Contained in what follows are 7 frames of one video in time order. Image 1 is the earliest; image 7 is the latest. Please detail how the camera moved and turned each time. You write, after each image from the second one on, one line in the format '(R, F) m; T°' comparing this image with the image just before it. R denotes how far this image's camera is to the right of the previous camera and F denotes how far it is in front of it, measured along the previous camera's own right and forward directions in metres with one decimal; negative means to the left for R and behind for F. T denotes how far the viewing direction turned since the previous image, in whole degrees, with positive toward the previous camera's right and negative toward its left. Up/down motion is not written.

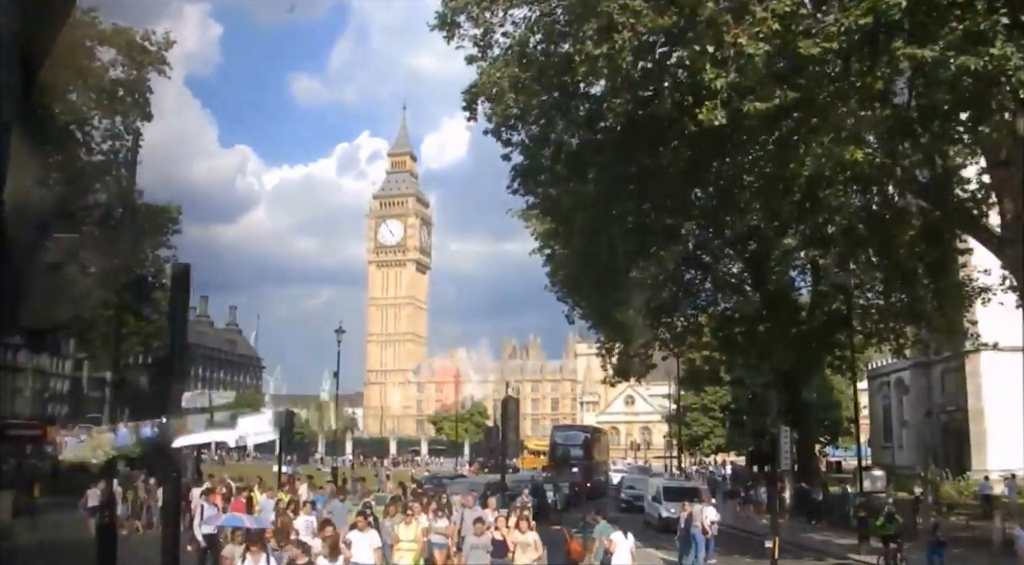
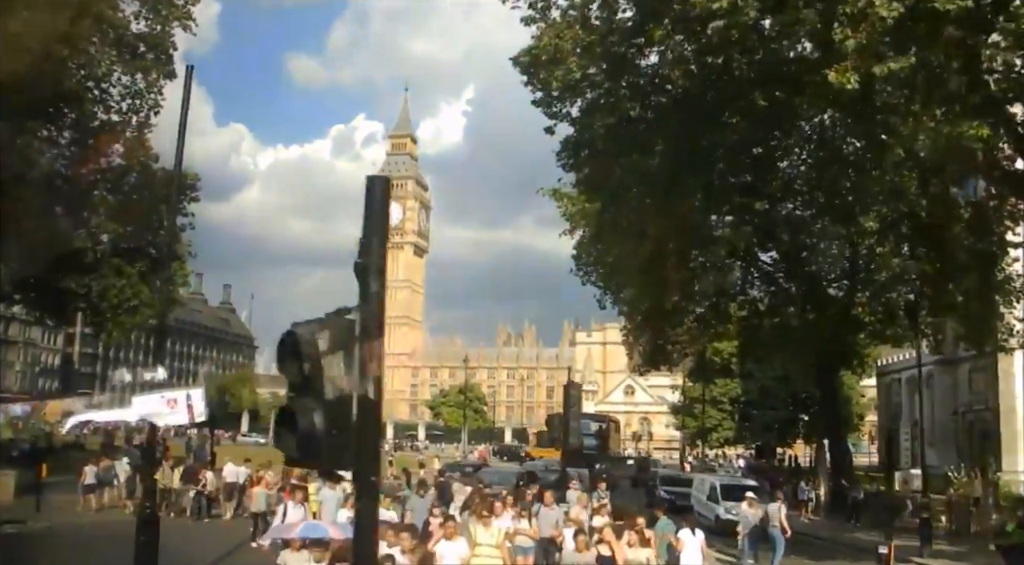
(-1.2, +1.4) m; 0°
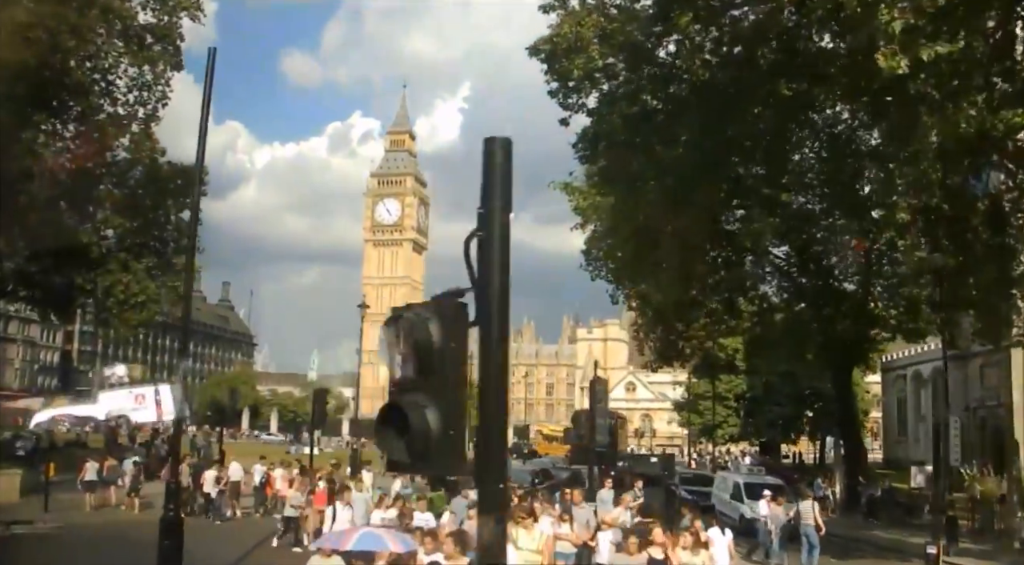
(-0.4, +0.4) m; 0°
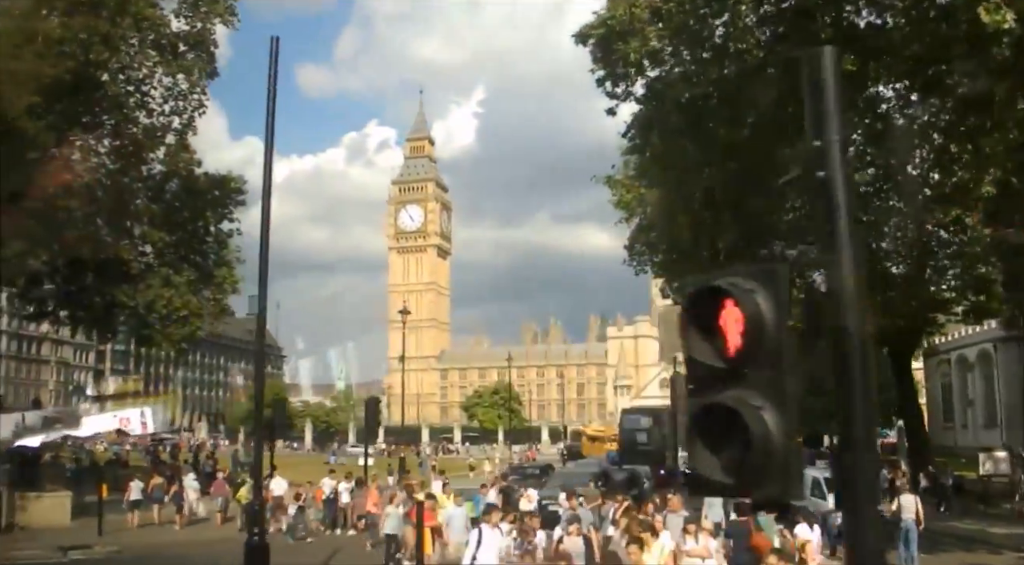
(-0.7, +0.8) m; -1°
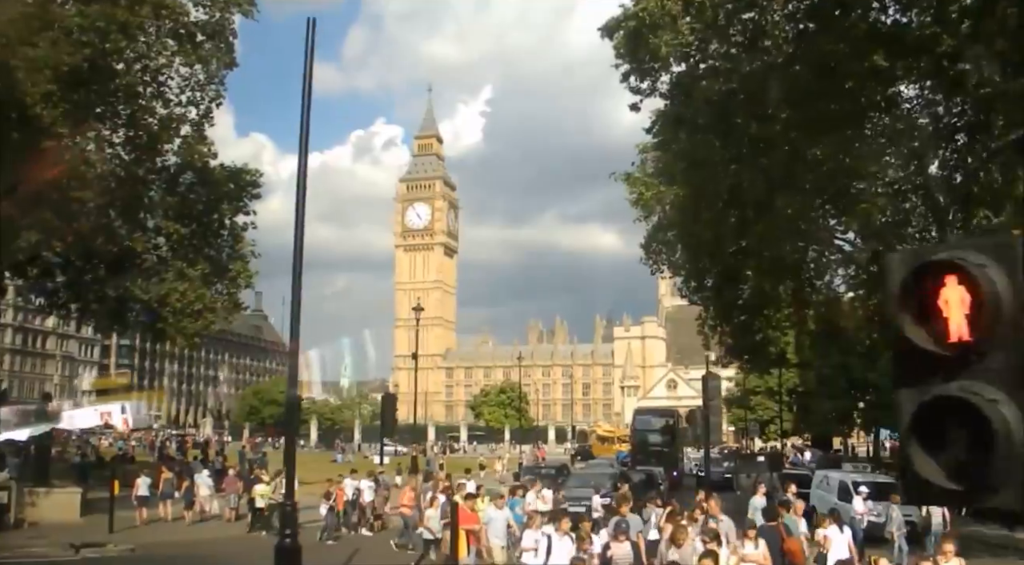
(-0.4, +0.4) m; 0°
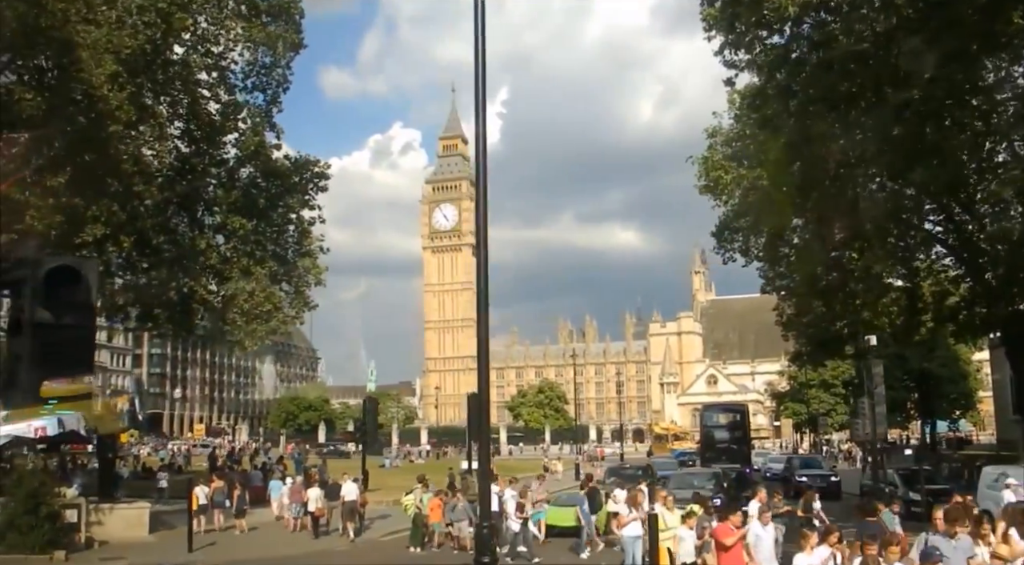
(-1.6, +1.6) m; -1°
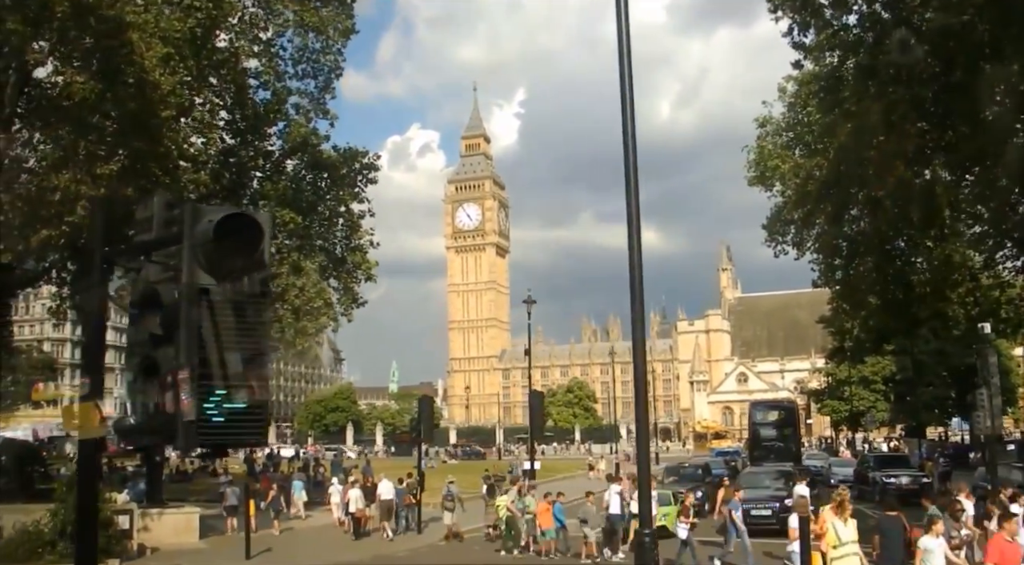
(-0.9, +0.9) m; -1°
